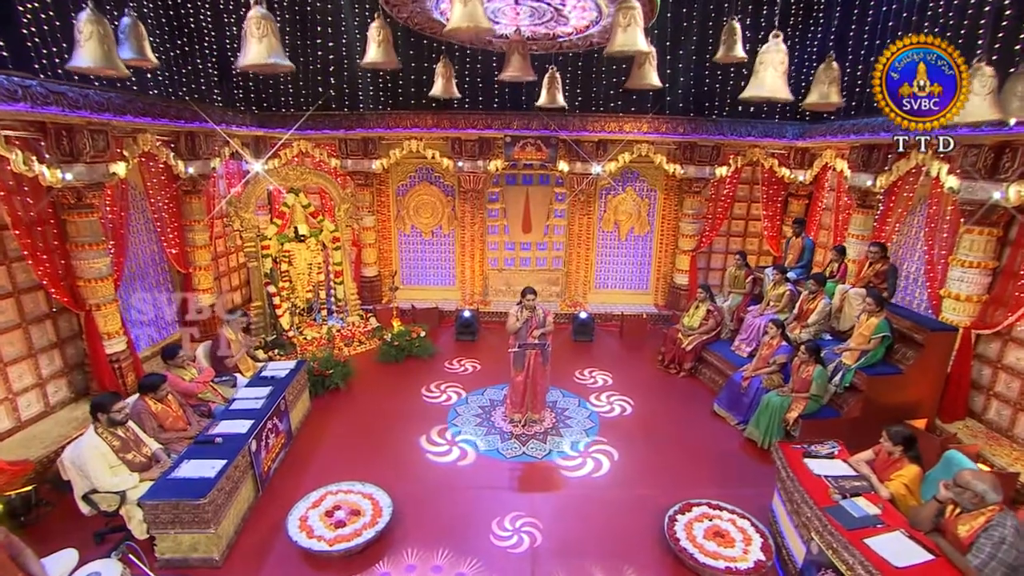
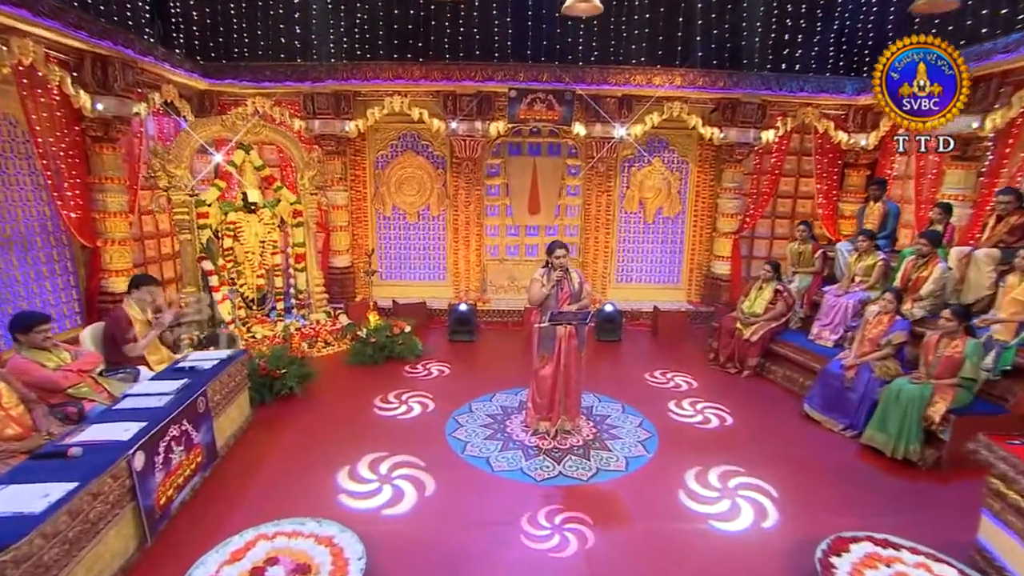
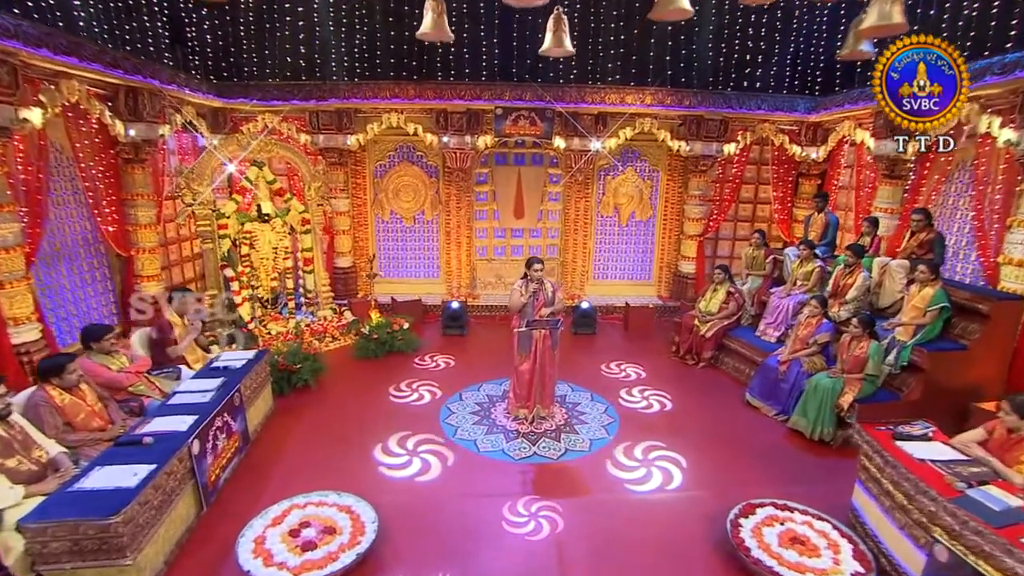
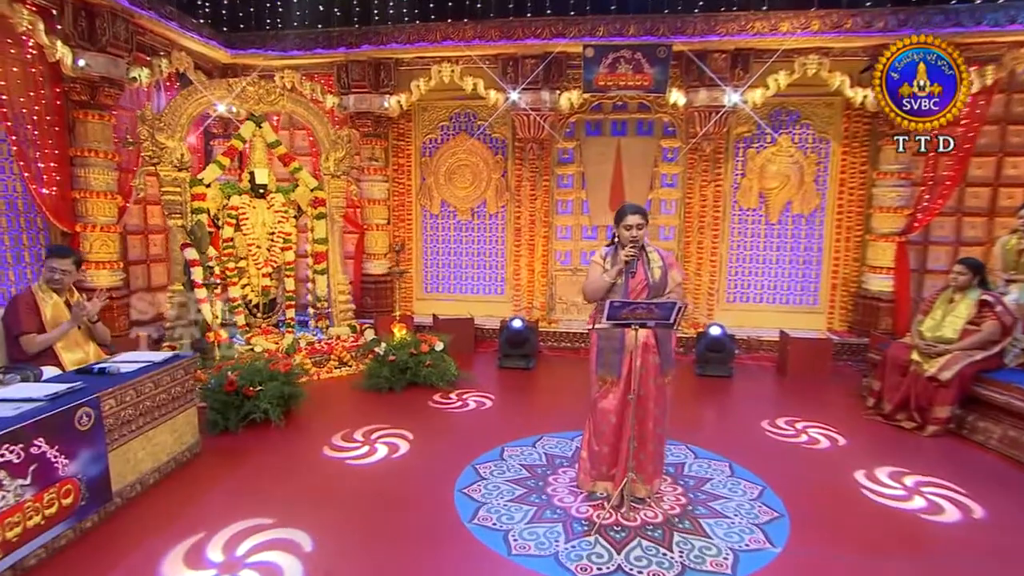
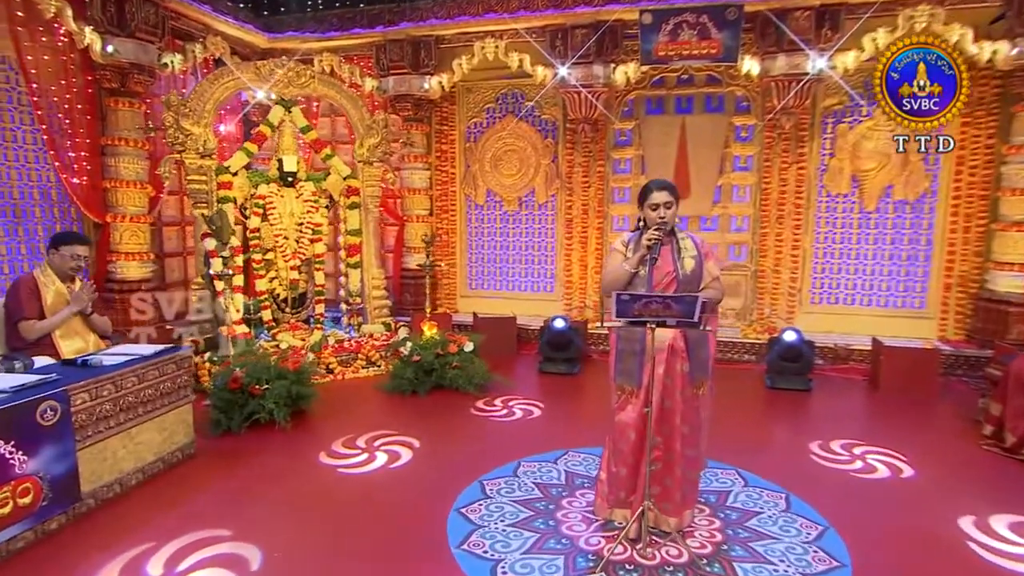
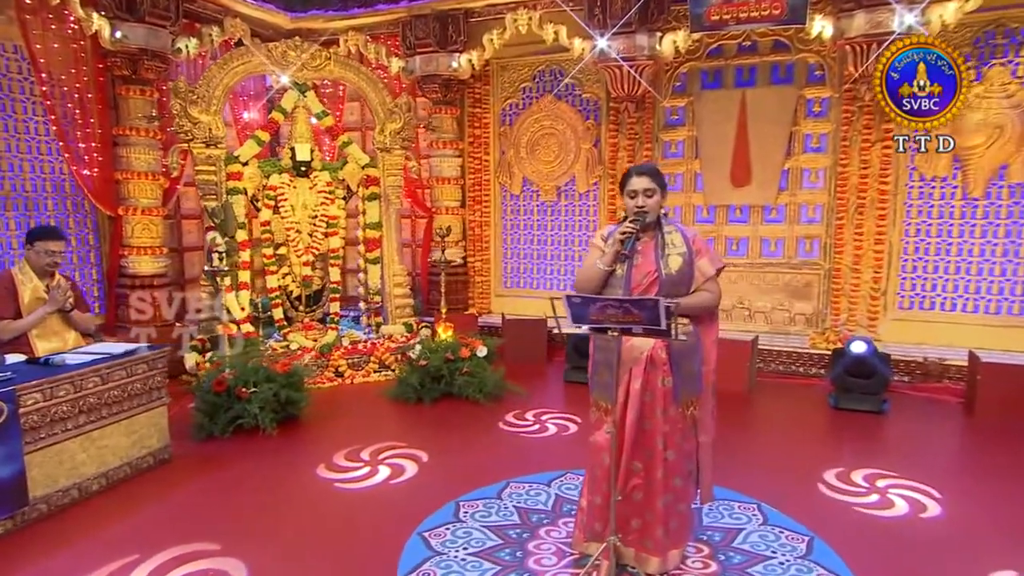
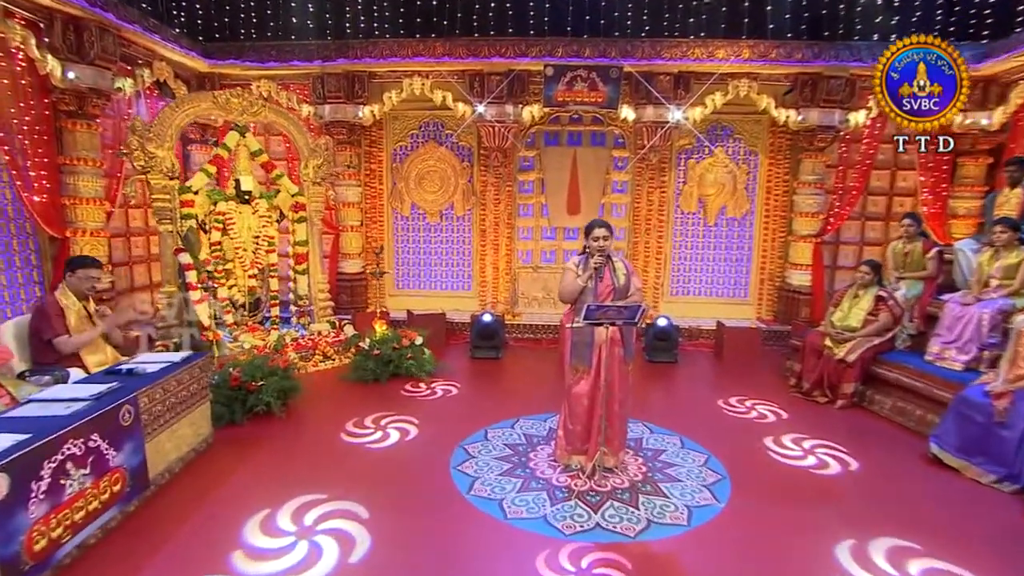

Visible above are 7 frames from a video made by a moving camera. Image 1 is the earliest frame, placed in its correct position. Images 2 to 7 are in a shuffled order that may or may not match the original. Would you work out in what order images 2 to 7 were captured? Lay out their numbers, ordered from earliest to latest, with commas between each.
3, 2, 7, 4, 5, 6
